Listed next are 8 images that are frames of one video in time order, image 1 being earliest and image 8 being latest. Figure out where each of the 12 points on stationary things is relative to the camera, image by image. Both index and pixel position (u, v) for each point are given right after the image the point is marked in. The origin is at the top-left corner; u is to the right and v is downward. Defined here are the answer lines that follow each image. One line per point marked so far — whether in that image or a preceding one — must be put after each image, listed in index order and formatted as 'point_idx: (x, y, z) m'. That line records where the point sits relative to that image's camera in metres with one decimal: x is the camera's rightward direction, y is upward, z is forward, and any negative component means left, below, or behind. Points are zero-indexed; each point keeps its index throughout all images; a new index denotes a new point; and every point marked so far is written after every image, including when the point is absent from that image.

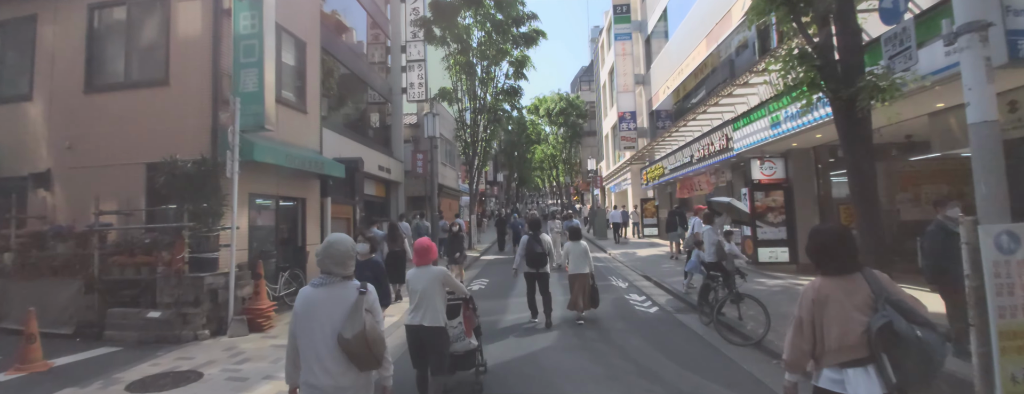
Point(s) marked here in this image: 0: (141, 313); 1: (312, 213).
0: (-5.8, -1.8, +7.6) m
1: (-4.6, -0.4, +11.0) m
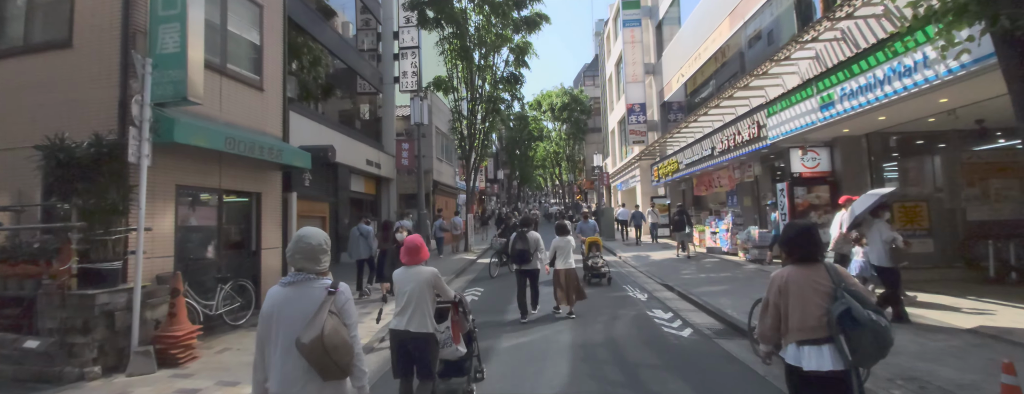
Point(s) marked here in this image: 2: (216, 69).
0: (-5.9, -1.7, +5.7) m
1: (-4.6, -0.3, +9.2) m
2: (-4.7, +2.0, +7.7) m
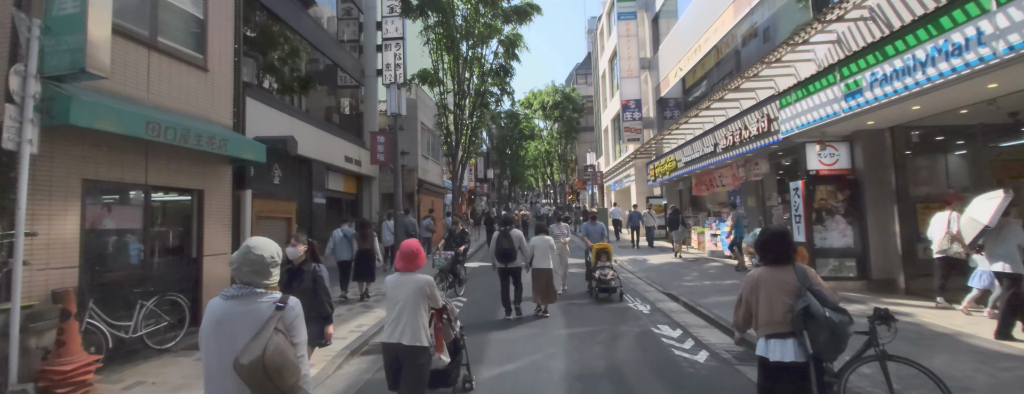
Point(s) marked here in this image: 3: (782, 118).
0: (-6.0, -1.7, +4.4) m
1: (-4.9, -0.2, +7.9) m
2: (-4.9, +2.1, +6.4) m
3: (+6.0, +1.7, +10.6) m
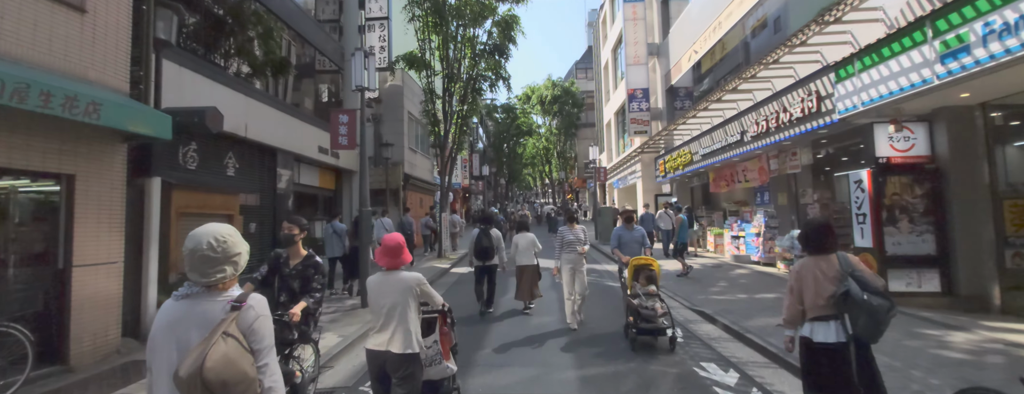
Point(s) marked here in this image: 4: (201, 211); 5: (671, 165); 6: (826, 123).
0: (-6.1, -1.5, +2.4) m
1: (-5.0, -0.1, +5.8) m
2: (-5.0, +2.2, +4.3) m
3: (+5.9, +1.8, +8.5) m
4: (-6.6, -0.3, +10.1) m
5: (+6.3, +1.3, +19.1) m
6: (+5.9, +1.4, +9.0) m
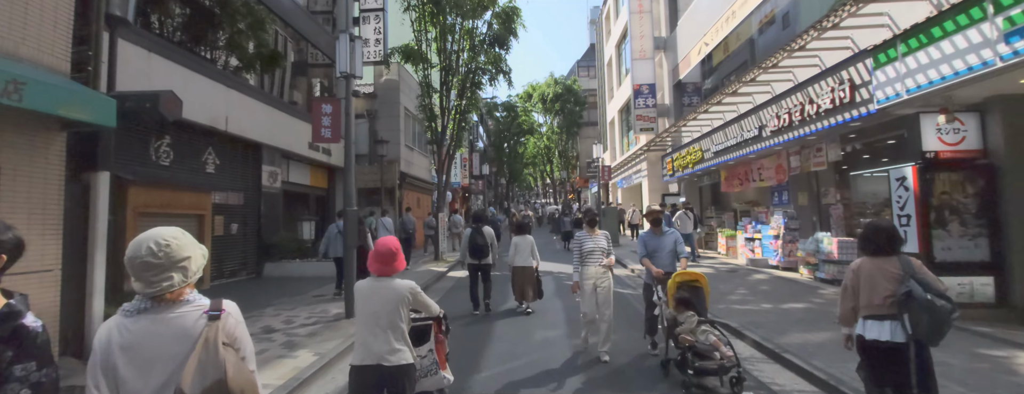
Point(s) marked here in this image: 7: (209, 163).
0: (-6.1, -1.5, +1.5) m
1: (-5.0, -0.1, +5.0) m
2: (-5.0, +2.2, +3.5) m
3: (+5.9, +1.8, +7.7) m
4: (-6.6, -0.3, +9.2) m
5: (+6.3, +1.3, +18.2) m
6: (+5.9, +1.4, +8.1) m
7: (-6.8, +0.7, +10.9) m
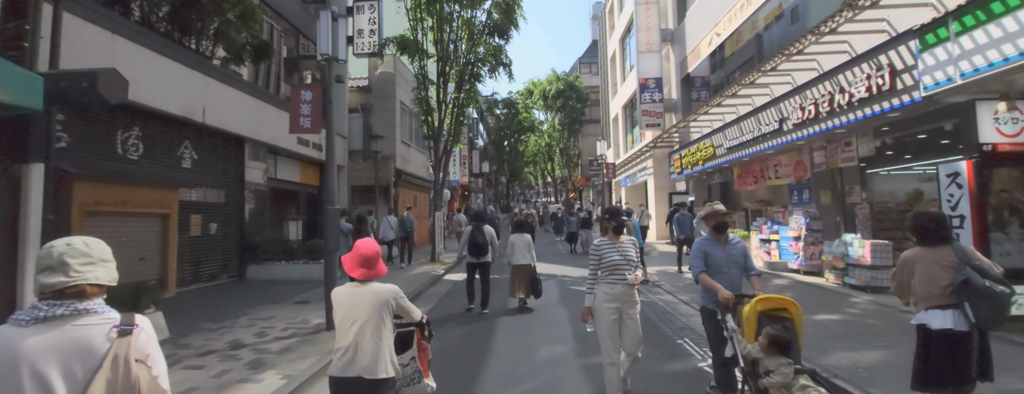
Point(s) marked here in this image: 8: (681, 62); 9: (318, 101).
0: (-6.1, -1.5, +0.7) m
1: (-5.0, 0.0, +4.2) m
2: (-5.0, +2.3, +2.7) m
3: (+5.9, +1.9, +6.8) m
4: (-6.6, -0.2, +8.4) m
5: (+6.4, +1.3, +17.4) m
6: (+6.0, +1.4, +7.3) m
7: (-6.8, +0.8, +10.1) m
8: (+6.9, +5.5, +19.8) m
9: (-2.9, +1.4, +7.1) m
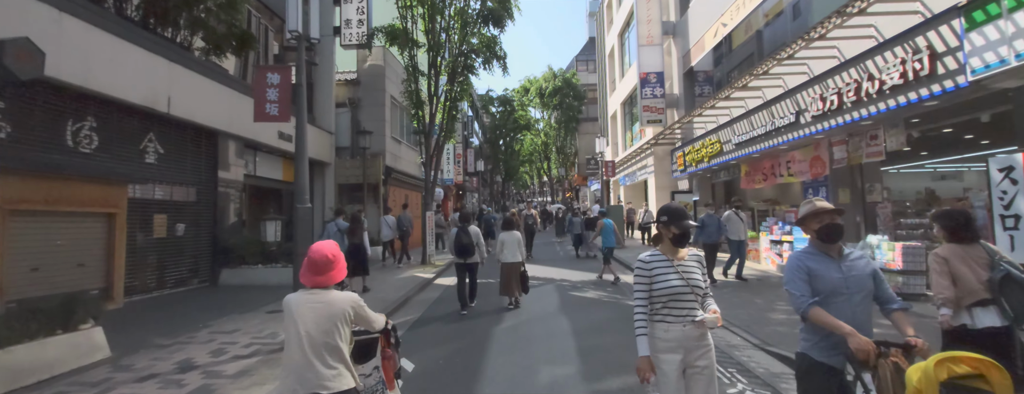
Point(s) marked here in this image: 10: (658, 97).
0: (-6.1, -1.4, -0.2) m
1: (-5.0, 0.0, +3.3) m
2: (-5.0, +2.3, +1.8) m
3: (+5.9, +1.9, +6.1) m
4: (-6.6, -0.2, +7.5) m
5: (+6.2, +1.3, +16.6) m
6: (+5.9, +1.5, +6.5) m
7: (-6.9, +0.8, +9.2) m
8: (+6.8, +5.6, +19.0) m
9: (-2.9, +1.4, +6.3) m
10: (+6.0, +4.1, +19.6) m
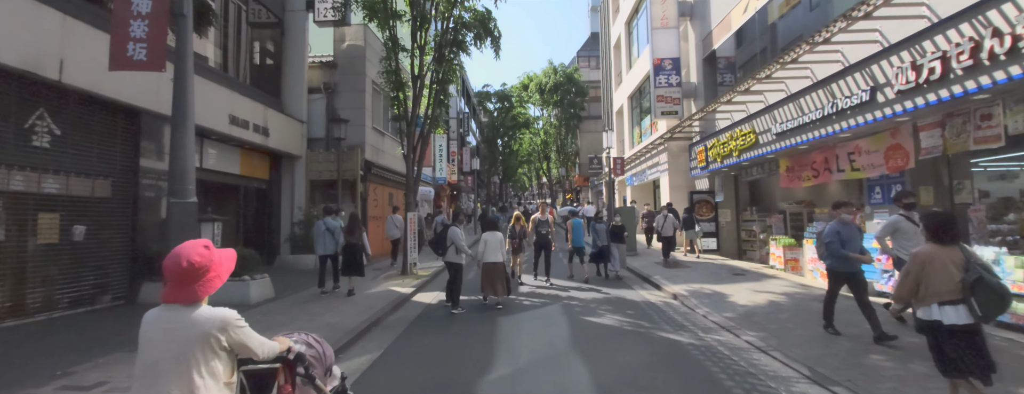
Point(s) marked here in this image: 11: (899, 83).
0: (-6.2, -1.3, -2.4) m
1: (-5.0, +0.1, +1.1) m
2: (-5.0, +2.4, -0.4) m
3: (+5.8, +1.9, +4.0) m
4: (-6.7, -0.1, +5.3) m
5: (+6.1, +1.3, +14.5) m
6: (+5.9, +1.5, +4.4) m
7: (-7.0, +0.9, +7.0) m
8: (+6.7, +5.5, +16.9) m
9: (-3.0, +1.5, +4.1) m
10: (+5.9, +4.0, +17.5) m
11: (+5.8, +1.7, +7.3) m
